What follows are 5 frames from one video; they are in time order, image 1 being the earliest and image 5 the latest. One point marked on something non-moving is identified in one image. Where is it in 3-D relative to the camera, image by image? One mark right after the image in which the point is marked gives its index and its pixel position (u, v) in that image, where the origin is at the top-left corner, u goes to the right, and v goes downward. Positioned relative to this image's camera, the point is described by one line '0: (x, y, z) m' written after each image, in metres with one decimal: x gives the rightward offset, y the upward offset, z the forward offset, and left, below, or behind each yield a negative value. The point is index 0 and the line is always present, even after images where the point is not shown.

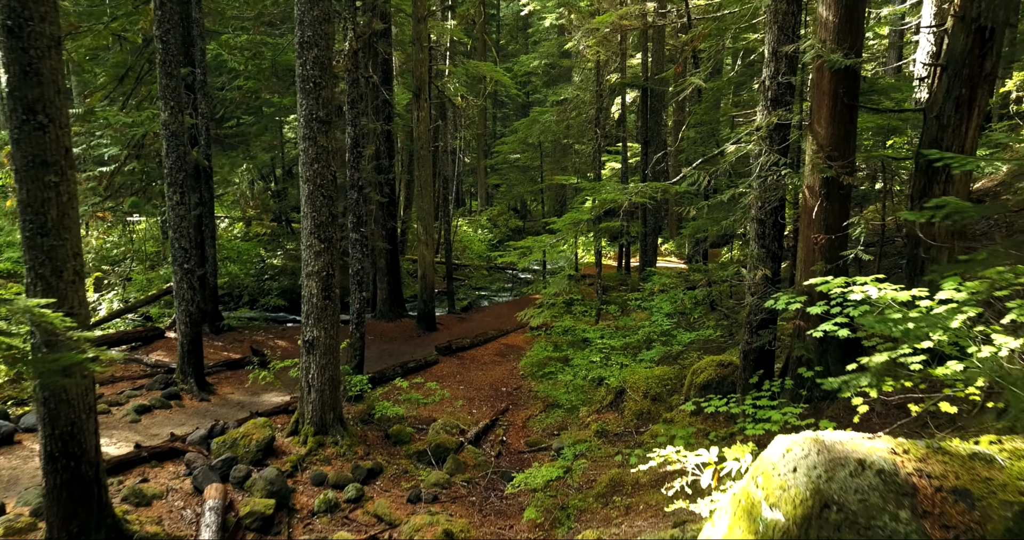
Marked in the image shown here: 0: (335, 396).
0: (-2.9, -2.1, +8.1) m
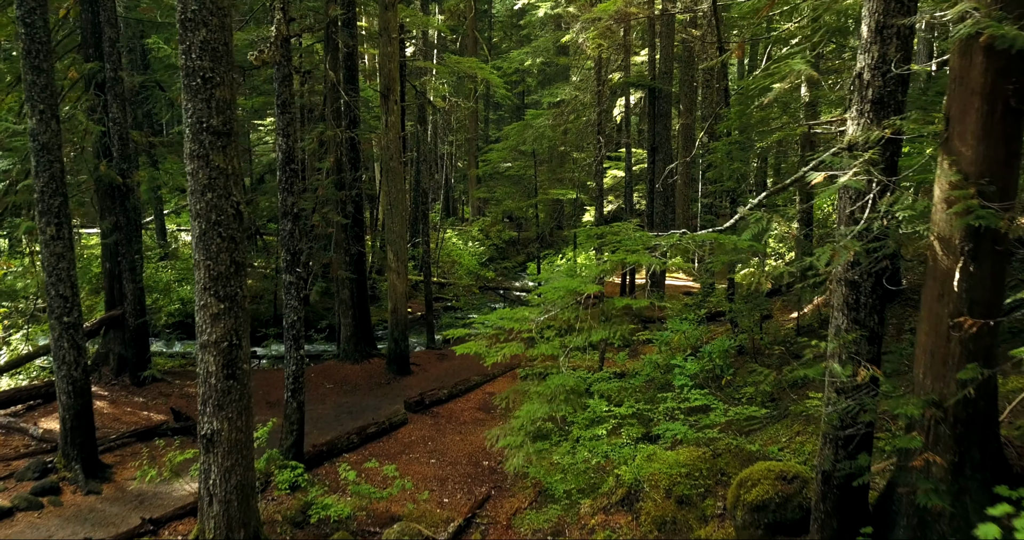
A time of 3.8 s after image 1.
0: (-3.1, -2.8, +5.9) m
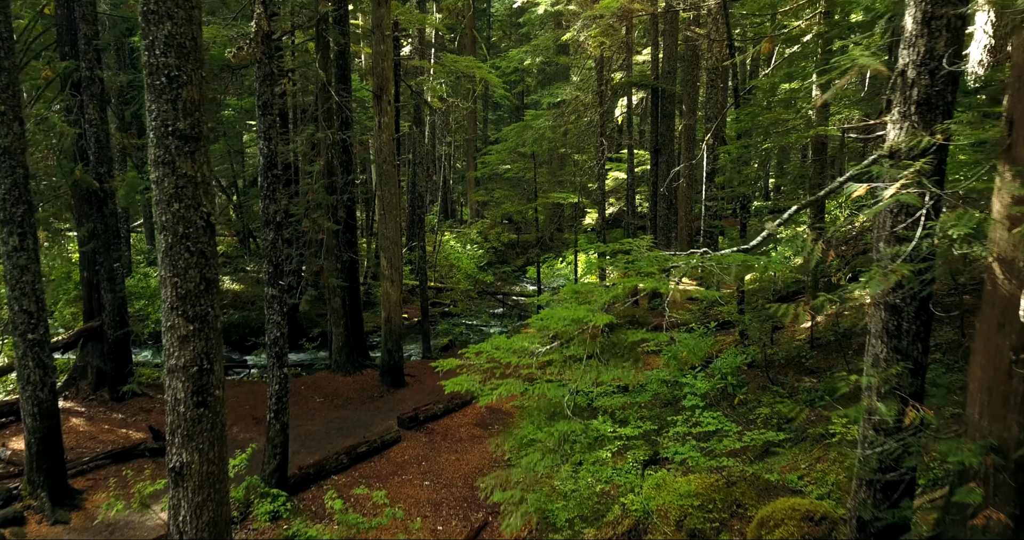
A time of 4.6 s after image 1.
0: (-3.2, -3.0, +5.4) m
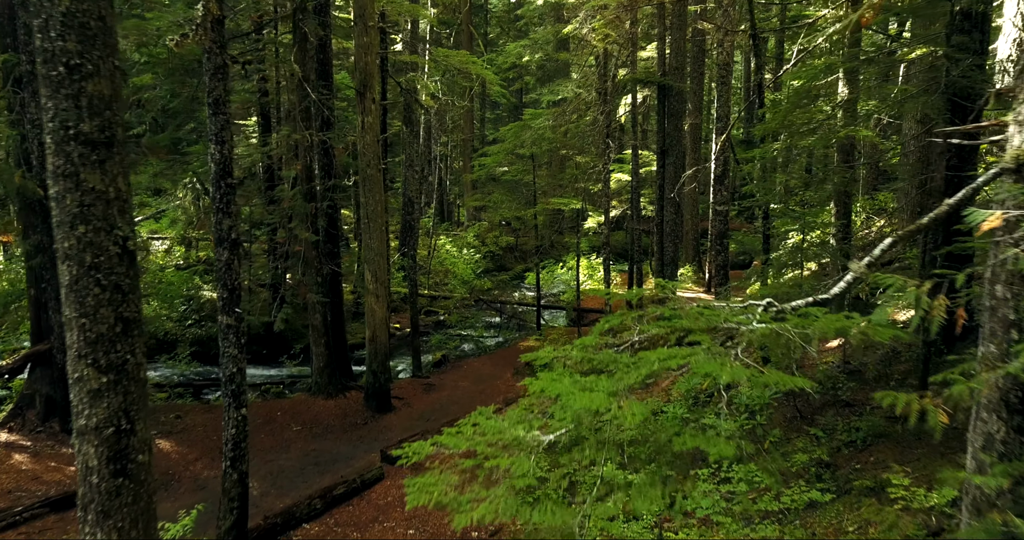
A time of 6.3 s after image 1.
0: (-3.2, -3.3, +4.5) m
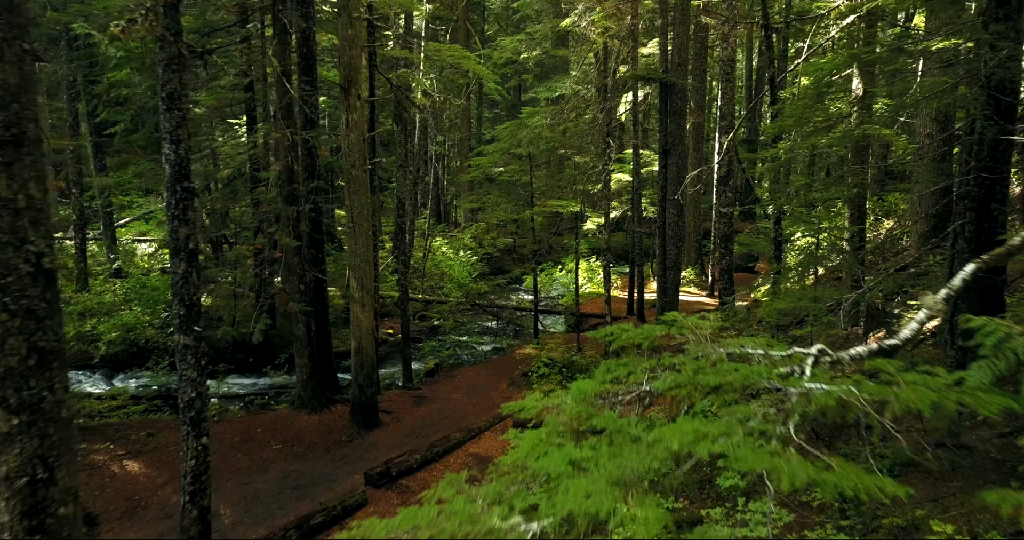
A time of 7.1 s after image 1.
0: (-3.3, -3.4, +3.9) m
